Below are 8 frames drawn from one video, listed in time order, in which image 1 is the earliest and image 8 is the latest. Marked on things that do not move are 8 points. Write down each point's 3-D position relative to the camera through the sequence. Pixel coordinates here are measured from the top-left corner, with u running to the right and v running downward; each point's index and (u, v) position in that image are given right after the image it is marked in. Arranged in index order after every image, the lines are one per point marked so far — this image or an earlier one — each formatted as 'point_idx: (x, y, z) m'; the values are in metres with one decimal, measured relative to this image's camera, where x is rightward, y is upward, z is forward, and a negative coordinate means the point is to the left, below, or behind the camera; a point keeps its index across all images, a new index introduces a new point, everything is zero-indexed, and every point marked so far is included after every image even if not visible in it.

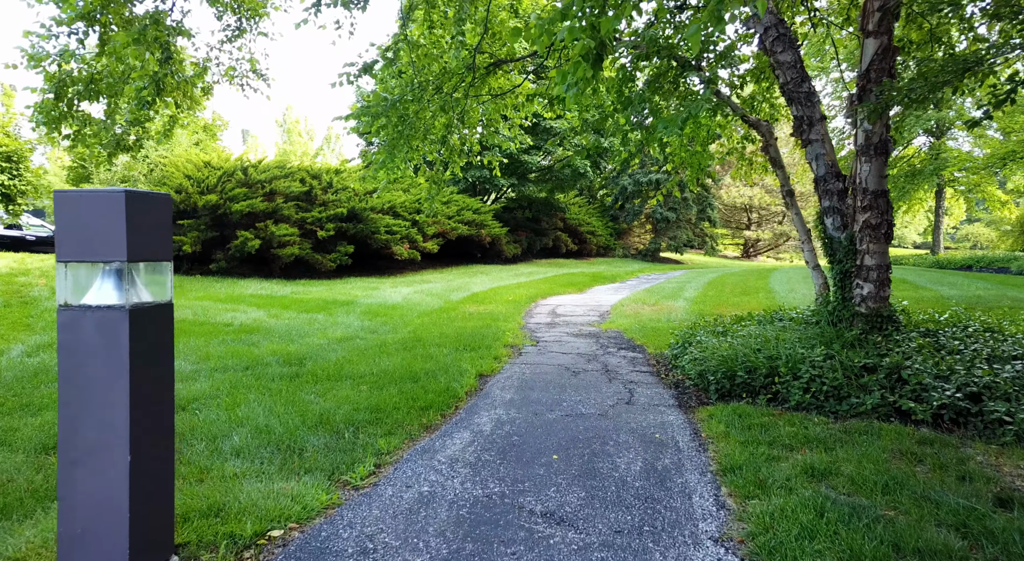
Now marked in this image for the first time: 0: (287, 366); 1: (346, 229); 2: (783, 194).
0: (-1.8, -0.7, +5.7) m
1: (-3.4, +1.1, +14.4) m
2: (+2.3, +0.8, +5.9) m
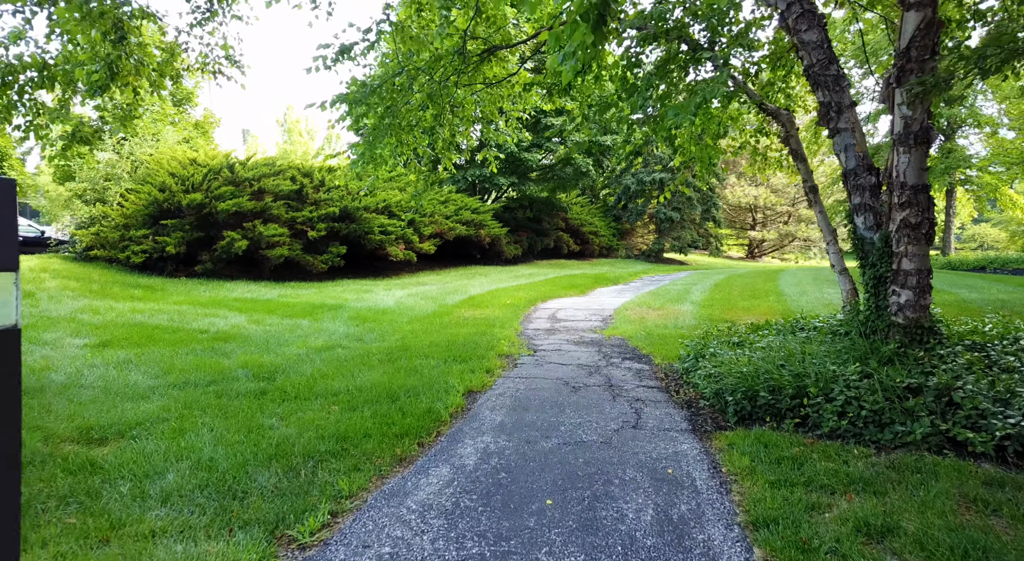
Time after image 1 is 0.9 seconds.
0: (-1.9, -0.7, +5.1) m
1: (-3.5, +1.0, +13.9) m
2: (+2.3, +0.7, +5.4) m
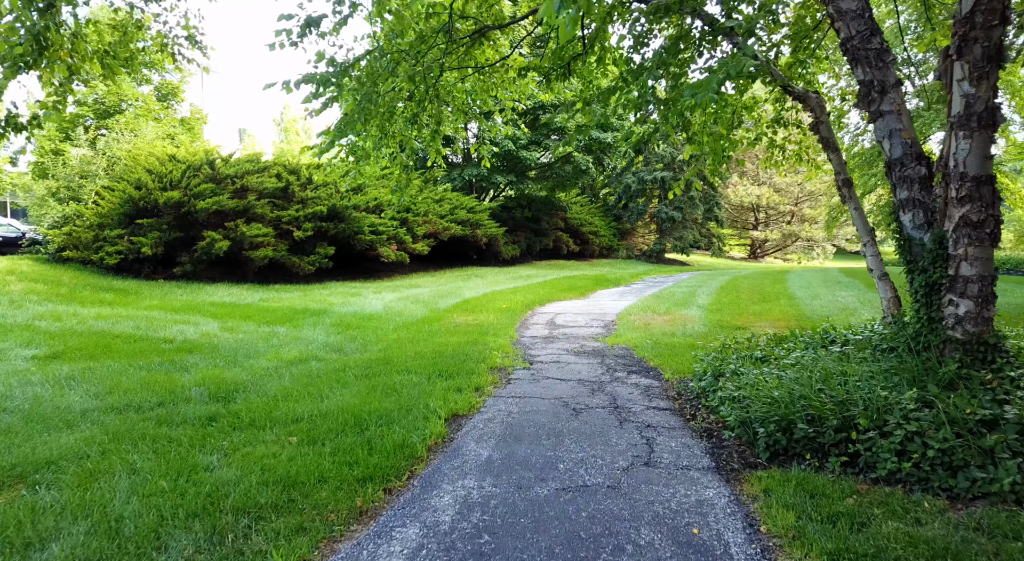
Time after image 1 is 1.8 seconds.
0: (-1.9, -0.8, +4.5) m
1: (-3.5, +1.0, +13.2) m
2: (+2.2, +0.7, +4.7) m
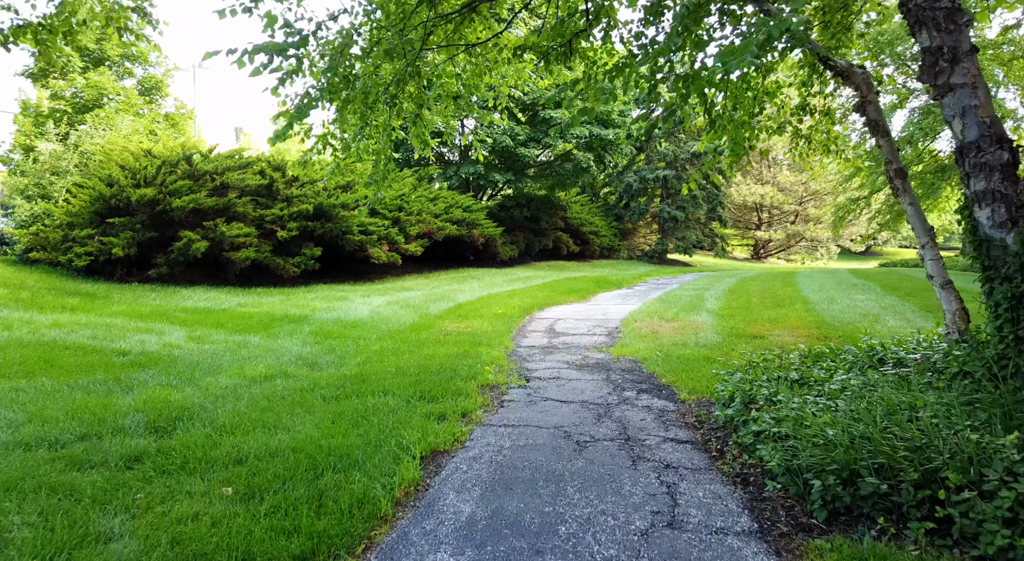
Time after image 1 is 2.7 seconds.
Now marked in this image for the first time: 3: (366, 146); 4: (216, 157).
0: (-2.0, -0.8, +3.8) m
1: (-3.6, +0.9, +12.5) m
2: (+2.2, +0.6, +4.0) m
3: (-1.4, +1.3, +6.6) m
4: (-5.0, +2.1, +11.7) m
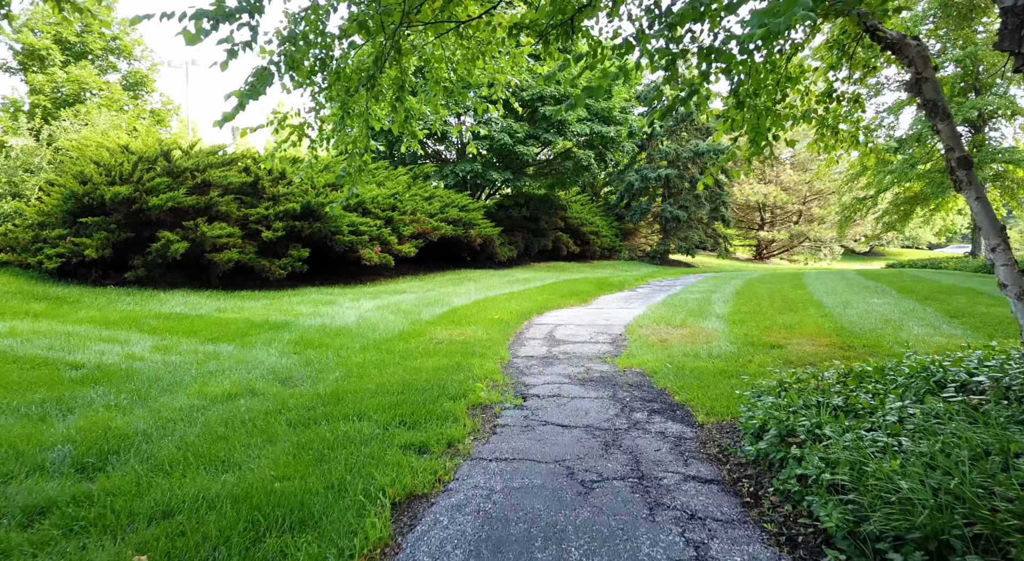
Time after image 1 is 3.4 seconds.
0: (-2.0, -0.9, +3.2) m
1: (-3.6, +0.9, +11.9) m
2: (+2.1, +0.6, +3.4) m
3: (-1.4, +1.2, +6.0) m
4: (-5.0, +2.0, +11.1) m
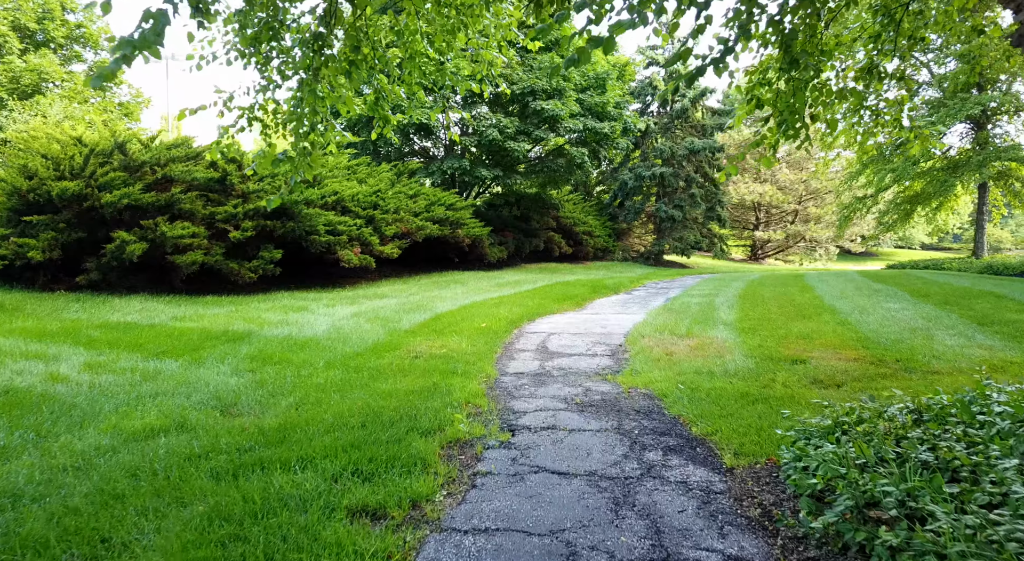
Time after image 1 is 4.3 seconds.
0: (-2.1, -0.9, +2.3) m
1: (-3.8, +0.8, +11.0) m
2: (+2.1, +0.5, +2.6) m
3: (-1.5, +1.2, +5.1) m
4: (-5.2, +2.0, +10.2) m
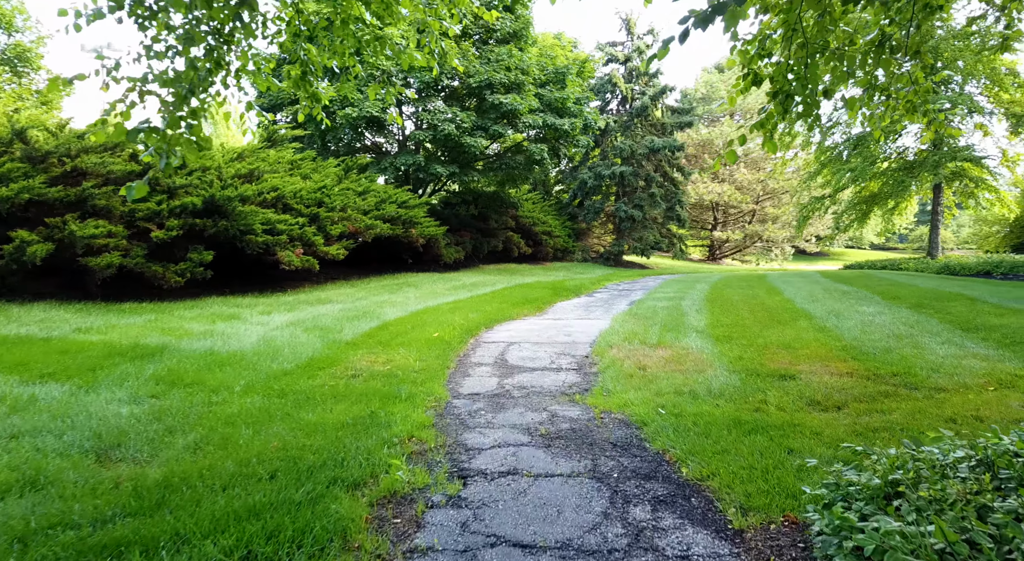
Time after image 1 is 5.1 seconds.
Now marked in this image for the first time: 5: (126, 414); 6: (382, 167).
0: (-2.2, -1.0, +1.4) m
1: (-4.4, +0.8, +10.0) m
2: (+1.9, +0.5, +1.9) m
3: (-1.8, +1.1, +4.2) m
4: (-5.8, +1.9, +9.1) m
5: (-2.4, -0.8, +4.3) m
6: (-2.9, +2.5, +15.5) m
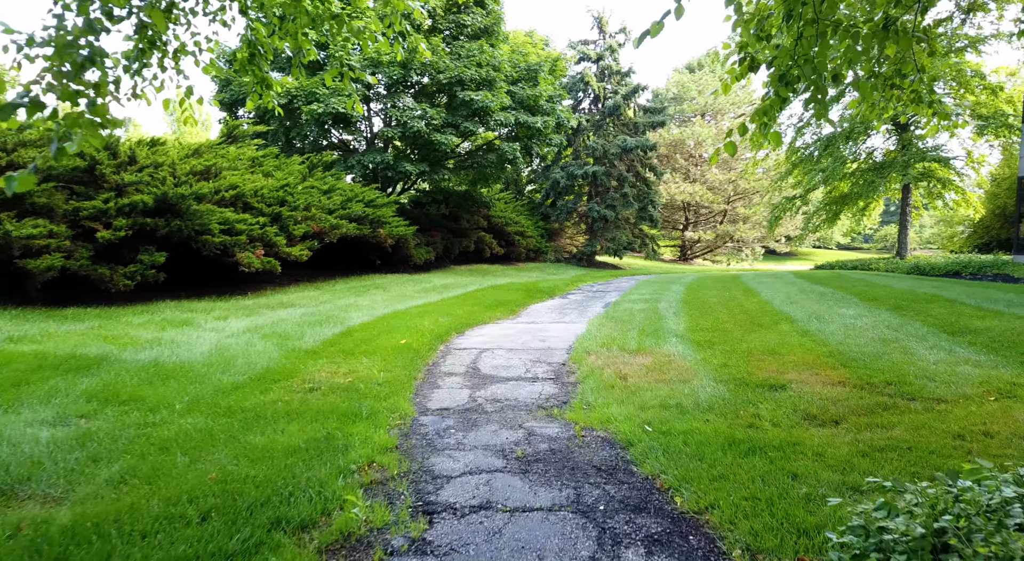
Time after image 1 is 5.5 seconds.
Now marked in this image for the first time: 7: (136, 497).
0: (-2.2, -1.0, +0.9) m
1: (-4.8, +0.7, +9.4) m
2: (+1.9, +0.5, +1.6) m
3: (-2.0, +1.1, +3.7) m
4: (-6.1, +1.9, +8.4) m
5: (-2.5, -0.9, +3.8) m
6: (-3.5, +2.5, +15.0) m
7: (-1.6, -0.9, +2.9) m
